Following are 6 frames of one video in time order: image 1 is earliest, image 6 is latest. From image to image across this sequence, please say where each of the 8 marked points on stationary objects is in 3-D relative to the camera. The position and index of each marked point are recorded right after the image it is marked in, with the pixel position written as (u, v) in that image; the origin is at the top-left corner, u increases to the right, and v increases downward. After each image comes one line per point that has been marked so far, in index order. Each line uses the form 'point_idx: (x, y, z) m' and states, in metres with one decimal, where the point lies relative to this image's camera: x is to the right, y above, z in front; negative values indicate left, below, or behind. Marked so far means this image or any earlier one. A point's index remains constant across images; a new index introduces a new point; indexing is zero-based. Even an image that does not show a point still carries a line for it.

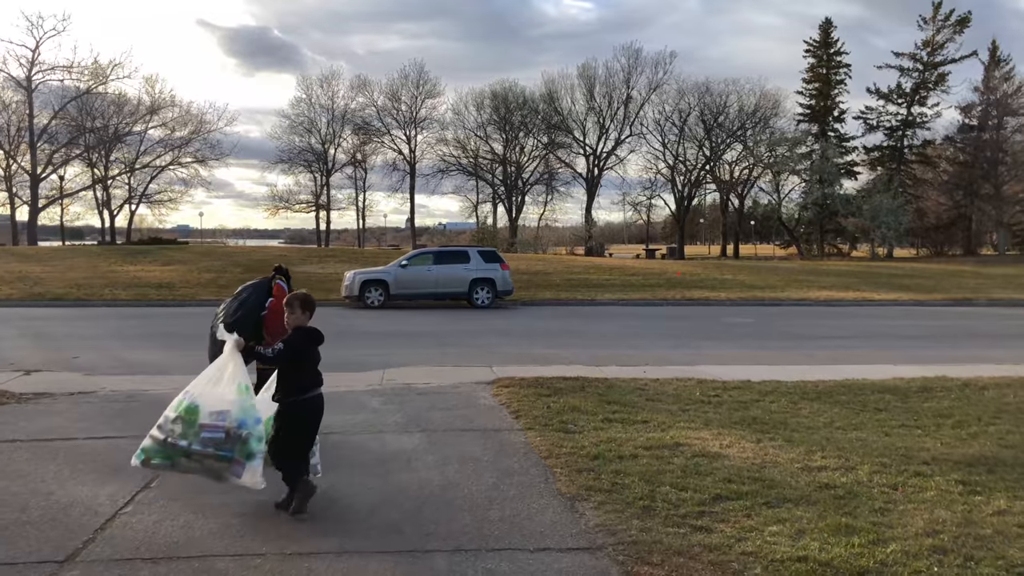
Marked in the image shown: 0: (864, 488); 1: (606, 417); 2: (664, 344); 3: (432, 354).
0: (+2.2, -1.2, +5.4) m
1: (+0.8, -1.1, +7.5) m
2: (+2.5, -0.9, +14.2) m
3: (-1.2, -1.0, +12.7) m
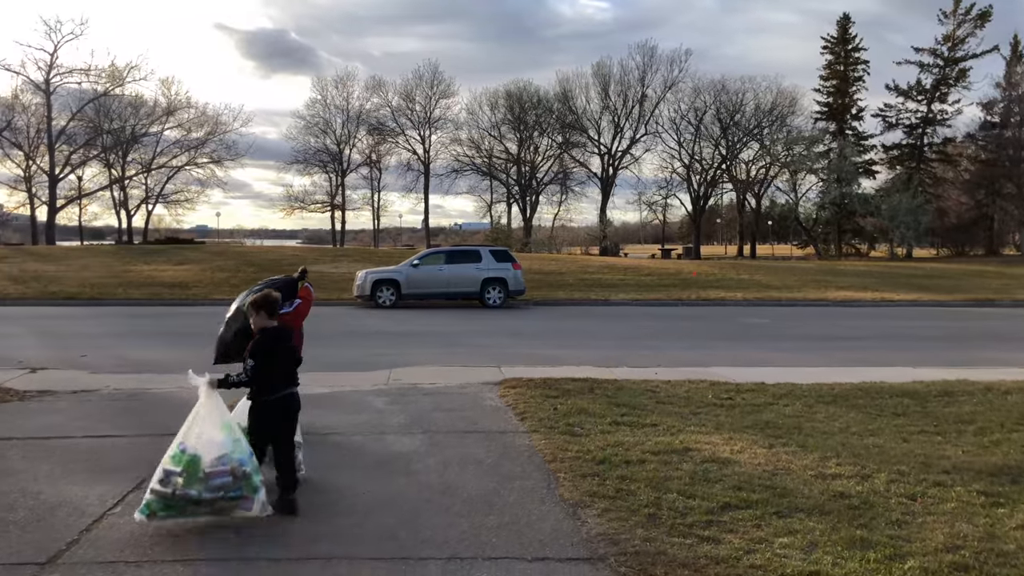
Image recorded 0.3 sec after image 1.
0: (+2.2, -1.2, +5.1) m
1: (+0.9, -1.1, +7.3) m
2: (+2.7, -0.9, +14.0) m
3: (-1.0, -0.9, +12.5) m
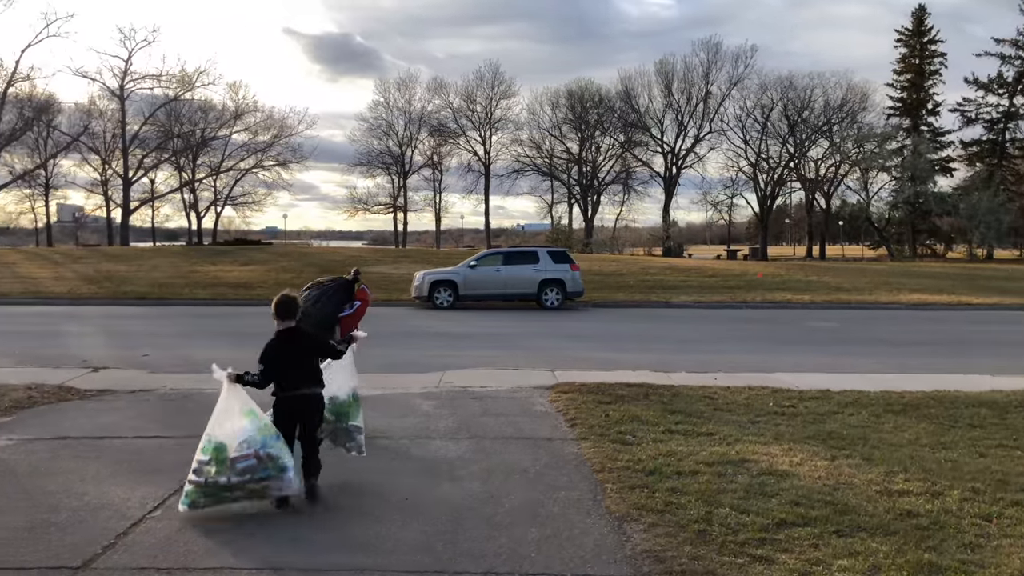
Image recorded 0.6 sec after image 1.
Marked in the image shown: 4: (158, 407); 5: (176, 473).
0: (+2.4, -1.3, +4.8) m
1: (+1.3, -1.1, +7.0) m
2: (+3.5, -1.0, +13.5) m
3: (-0.2, -1.0, +12.4) m
4: (-3.3, -1.1, +8.0) m
5: (-2.1, -1.2, +5.4) m
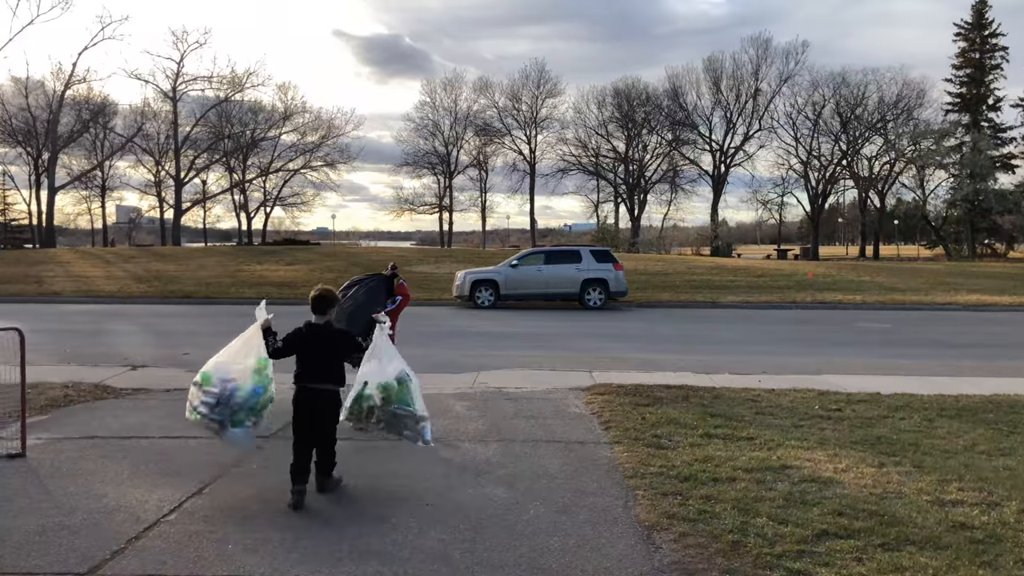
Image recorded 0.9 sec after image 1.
0: (+2.5, -1.2, +4.4) m
1: (+1.5, -1.1, +6.8) m
2: (+4.1, -1.0, +13.1) m
3: (+0.3, -1.0, +12.2) m
4: (-3.0, -1.1, +8.0) m
5: (-1.9, -1.1, +5.4) m
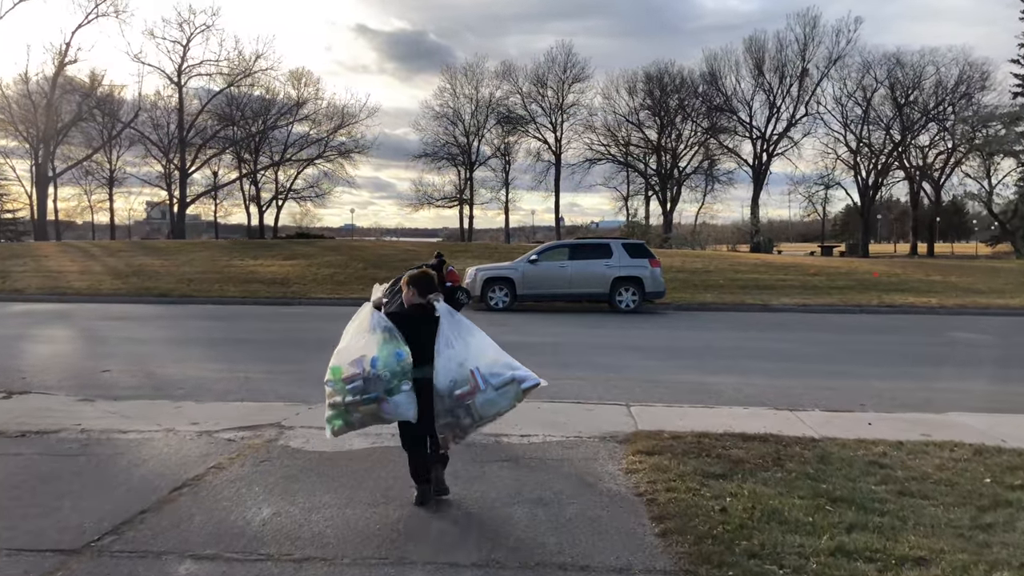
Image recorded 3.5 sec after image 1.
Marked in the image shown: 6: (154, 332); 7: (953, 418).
0: (+2.4, -1.3, +1.6) m
1: (+1.5, -1.1, +3.9) m
2: (+4.3, -1.0, +10.2) m
3: (+0.4, -1.0, +9.4) m
4: (-3.0, -1.1, +5.3) m
5: (-2.0, -1.2, +2.6) m
6: (-5.3, -0.7, +12.8) m
7: (+3.7, -1.1, +7.3) m
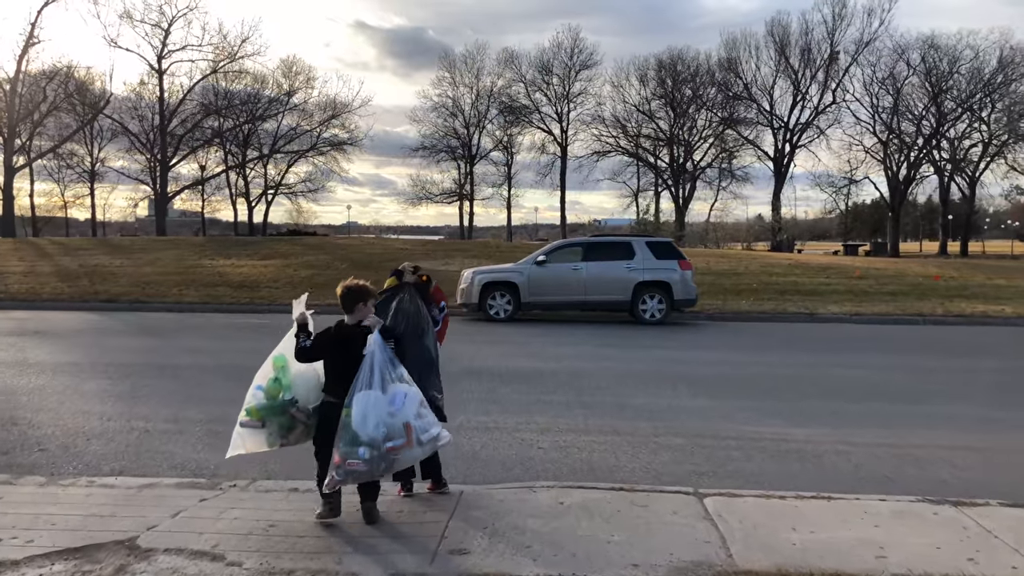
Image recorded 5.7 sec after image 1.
0: (+2.4, -1.4, -1.1) m
1: (+1.5, -1.3, +1.2) m
2: (+4.3, -1.1, +7.5) m
3: (+0.5, -1.1, +6.7) m
4: (-2.9, -1.2, +2.6) m
5: (-2.0, -1.3, -0.1) m
6: (-5.2, -0.8, +10.1) m
7: (+3.7, -1.2, +4.6) m
